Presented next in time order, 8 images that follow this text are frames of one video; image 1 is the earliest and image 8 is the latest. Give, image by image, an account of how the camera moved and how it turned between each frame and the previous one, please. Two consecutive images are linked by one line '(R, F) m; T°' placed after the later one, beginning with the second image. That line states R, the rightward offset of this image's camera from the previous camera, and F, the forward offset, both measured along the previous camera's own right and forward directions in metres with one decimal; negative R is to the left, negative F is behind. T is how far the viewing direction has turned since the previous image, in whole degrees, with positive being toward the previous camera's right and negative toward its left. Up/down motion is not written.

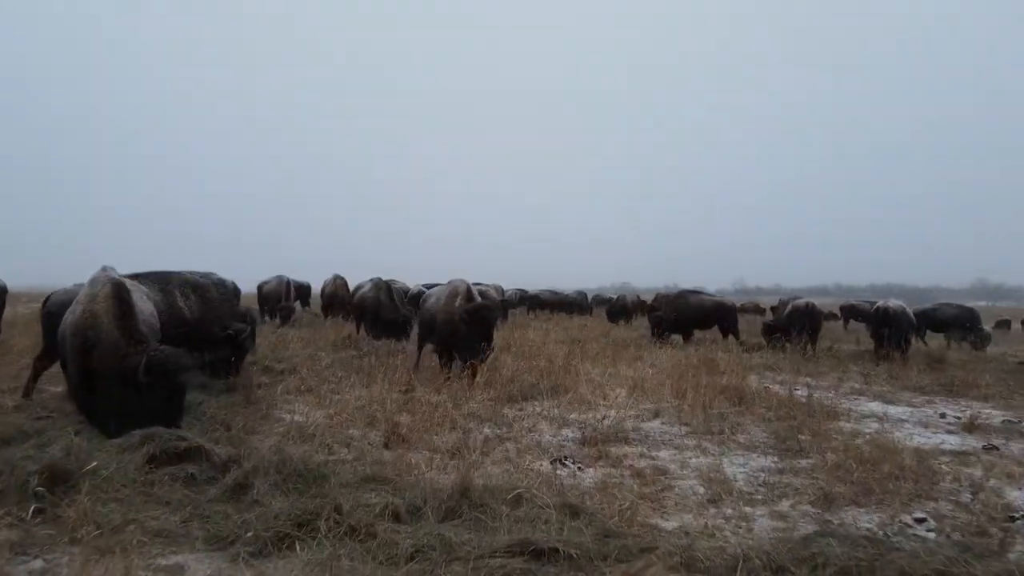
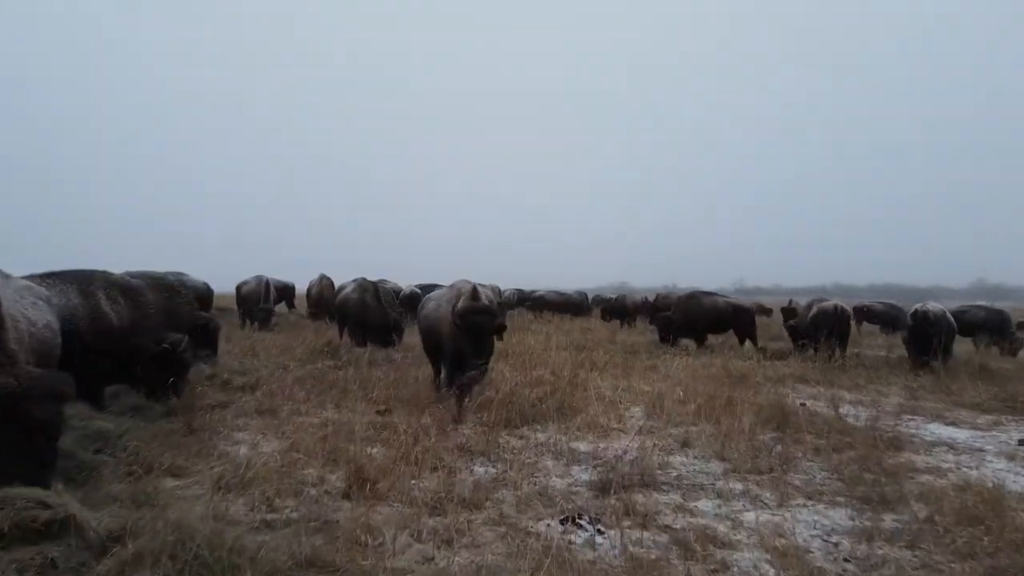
(0.0, +1.8) m; 0°
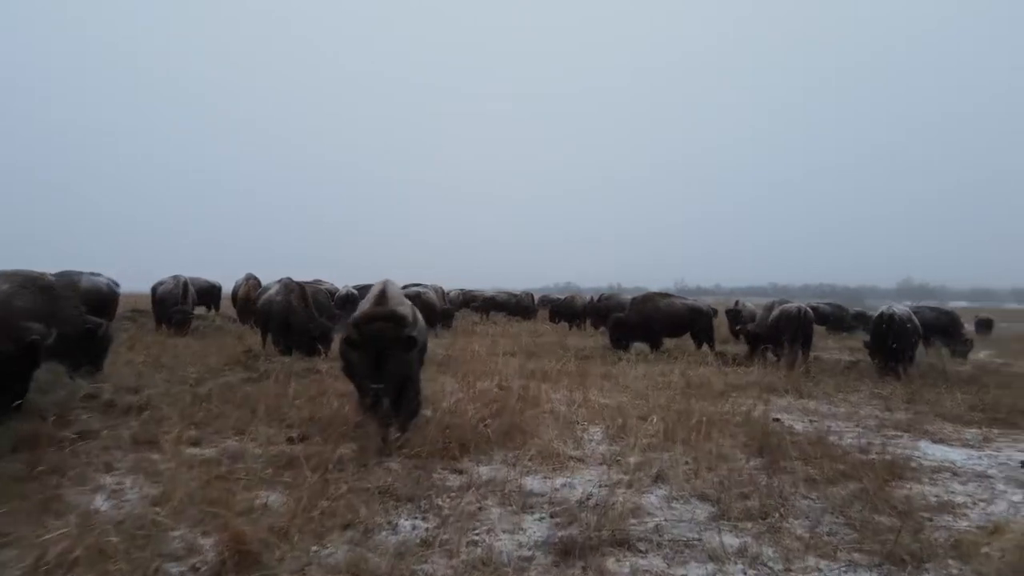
(+0.1, +1.5) m; +4°
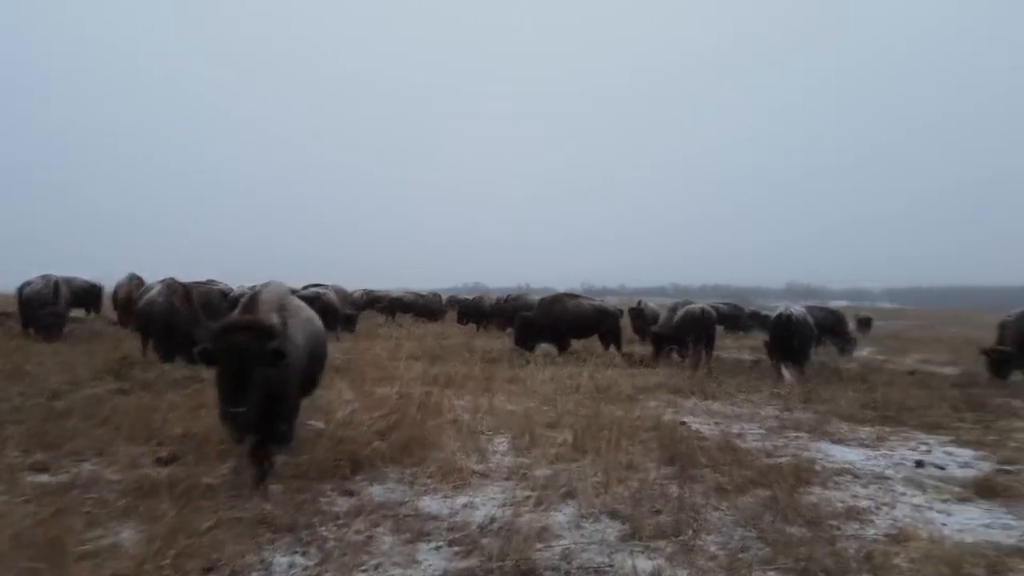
(+0.1, +0.5) m; +7°
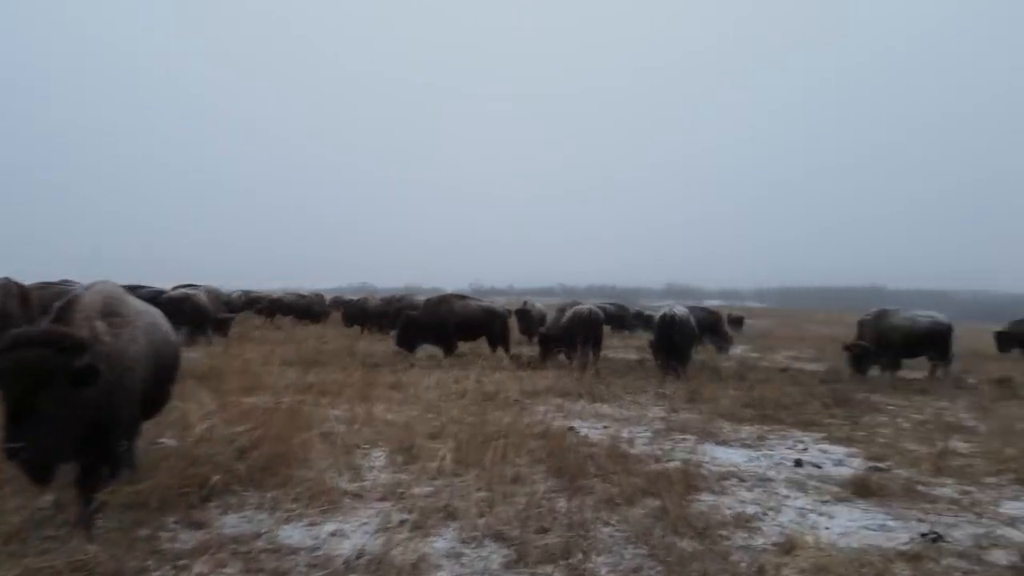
(+0.1, +0.5) m; +9°
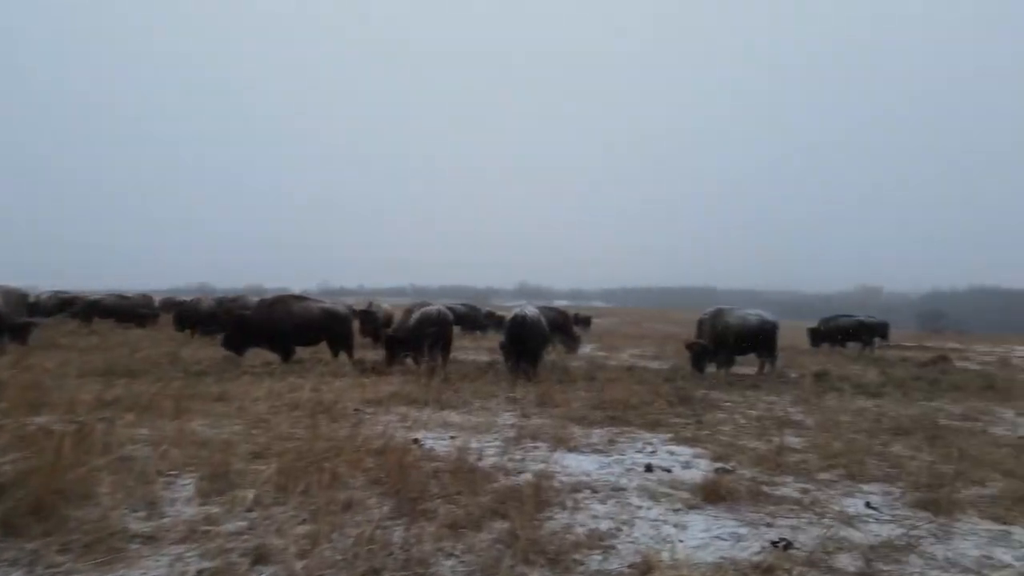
(+0.2, +0.7) m; +12°
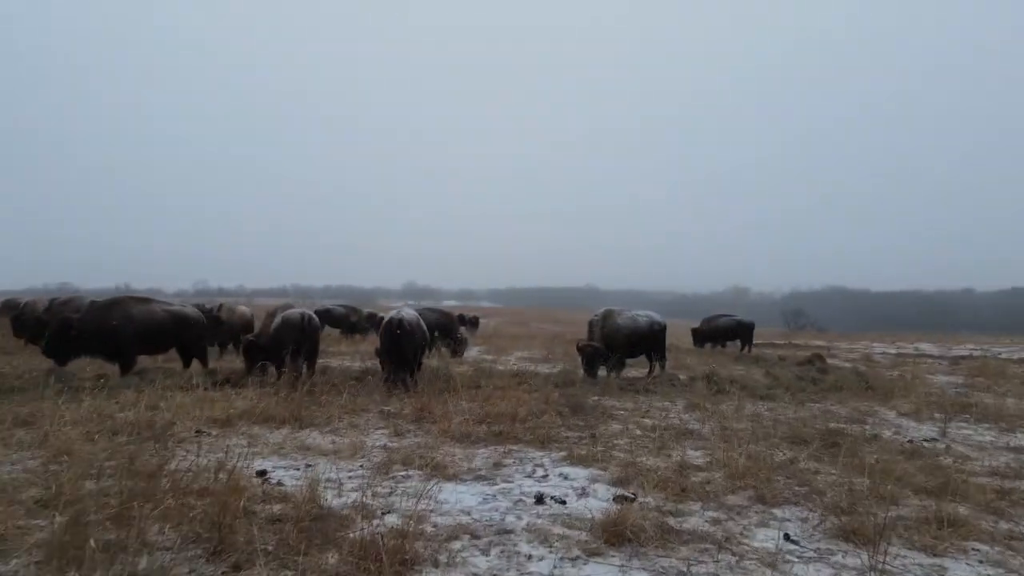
(+0.2, +1.3) m; +9°
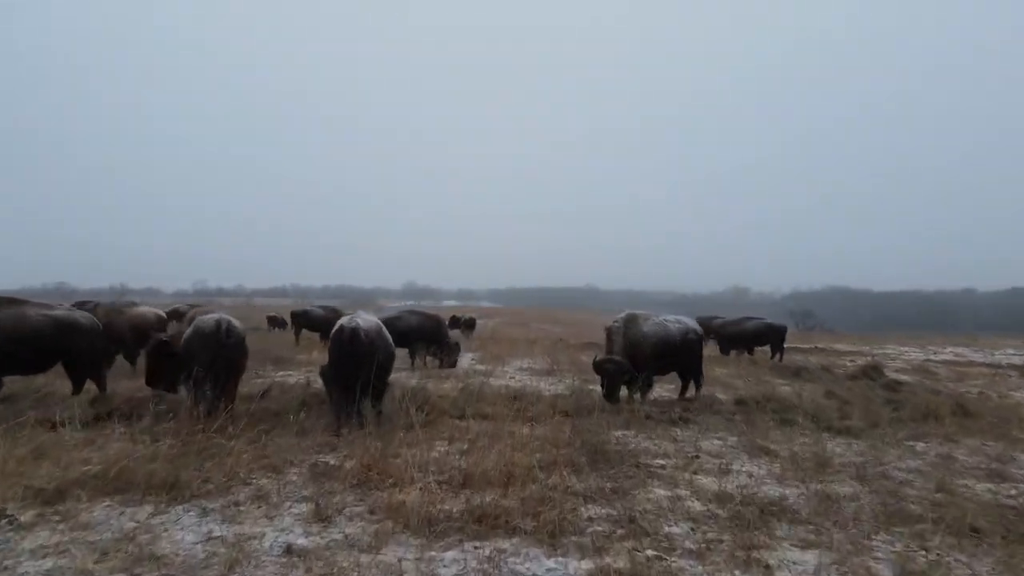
(+0.1, +3.6) m; 0°
